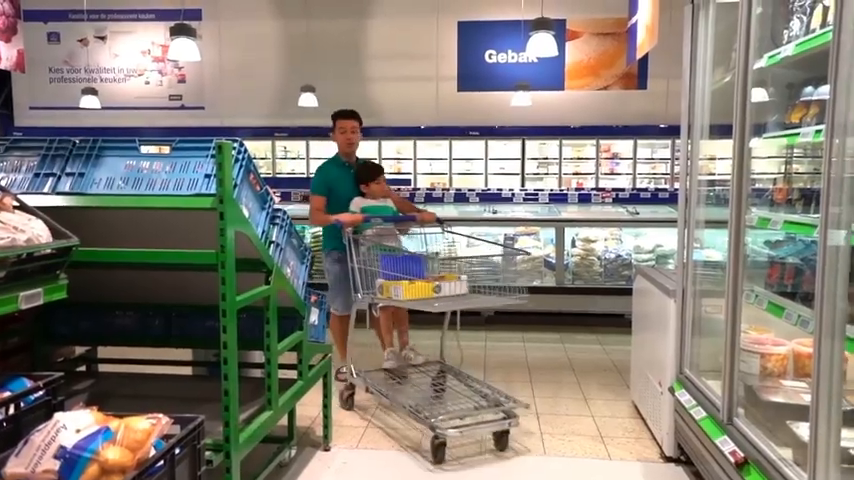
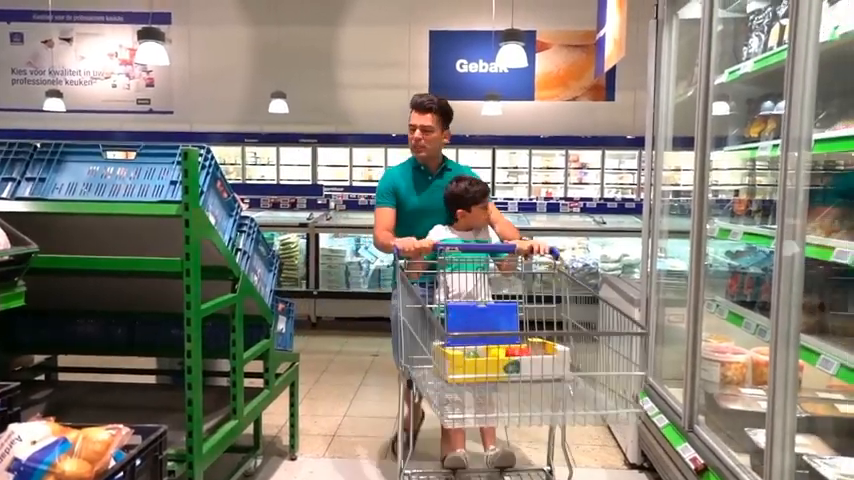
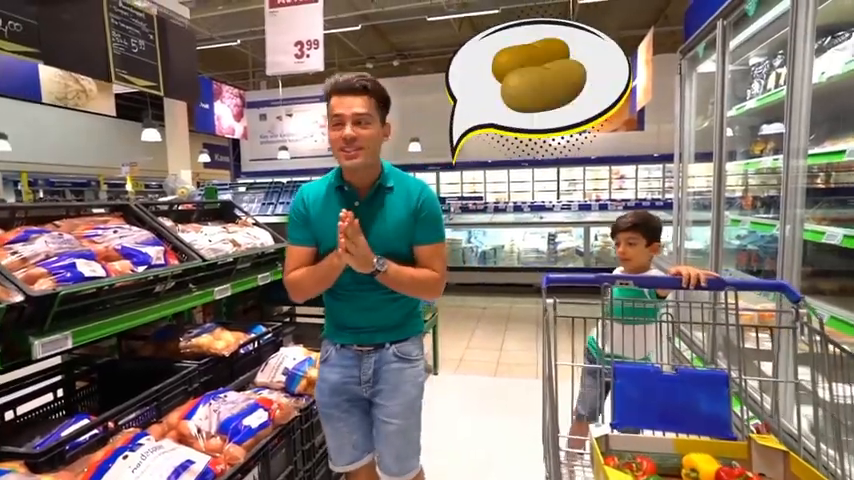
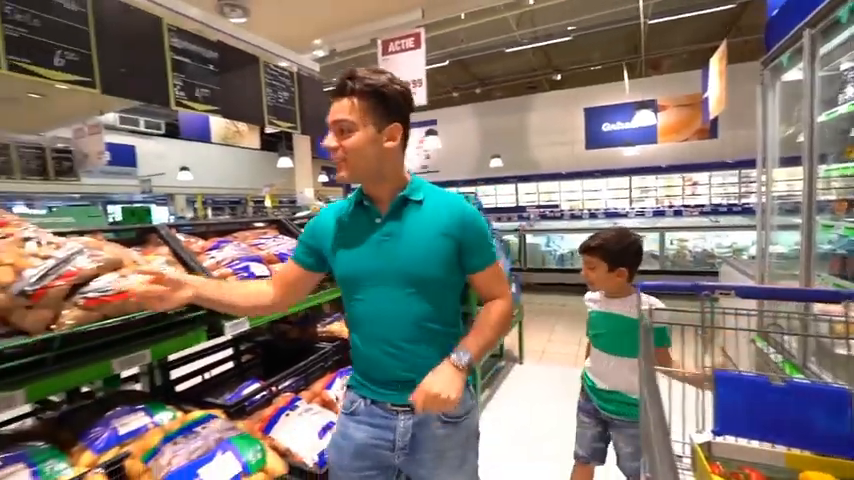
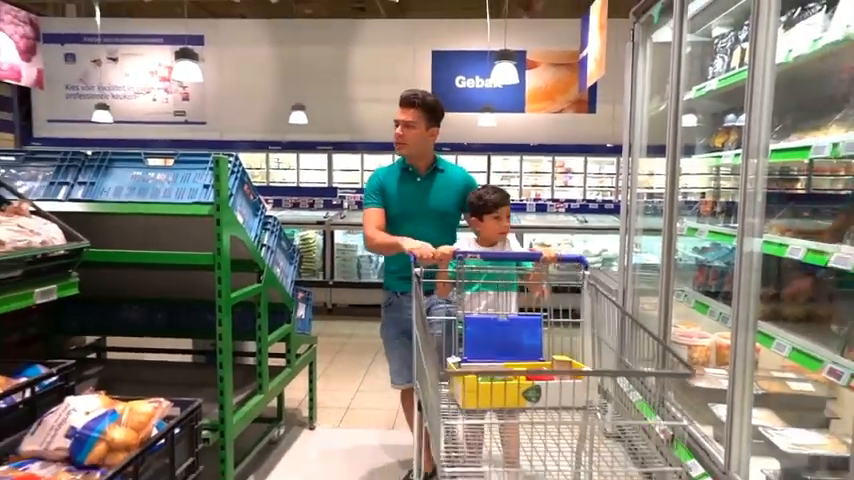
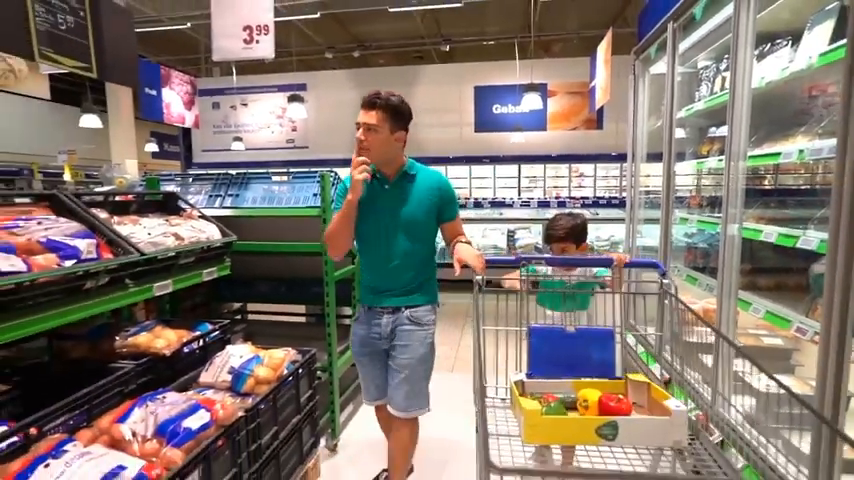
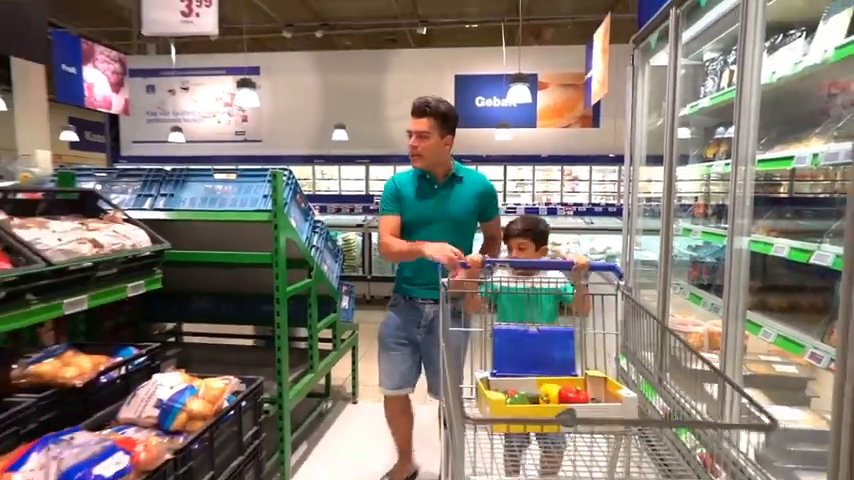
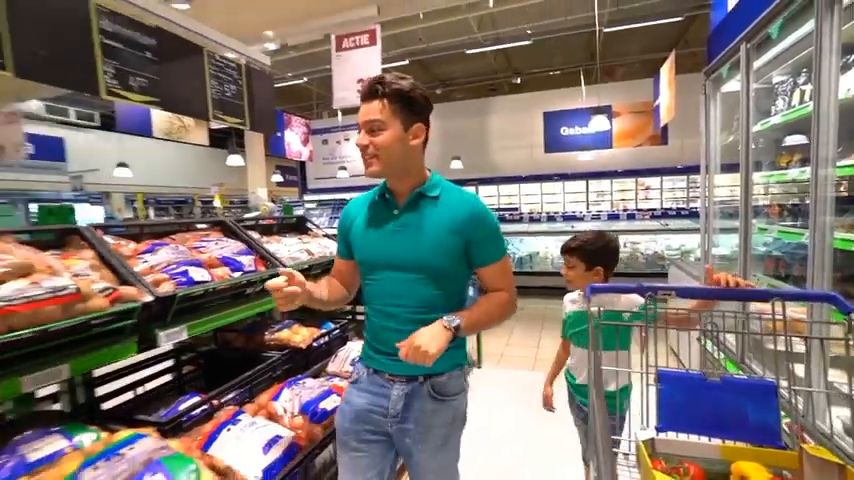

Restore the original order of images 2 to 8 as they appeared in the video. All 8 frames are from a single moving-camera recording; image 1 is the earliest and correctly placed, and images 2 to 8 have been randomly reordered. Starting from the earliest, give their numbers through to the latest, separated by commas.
2, 5, 7, 6, 3, 8, 4
